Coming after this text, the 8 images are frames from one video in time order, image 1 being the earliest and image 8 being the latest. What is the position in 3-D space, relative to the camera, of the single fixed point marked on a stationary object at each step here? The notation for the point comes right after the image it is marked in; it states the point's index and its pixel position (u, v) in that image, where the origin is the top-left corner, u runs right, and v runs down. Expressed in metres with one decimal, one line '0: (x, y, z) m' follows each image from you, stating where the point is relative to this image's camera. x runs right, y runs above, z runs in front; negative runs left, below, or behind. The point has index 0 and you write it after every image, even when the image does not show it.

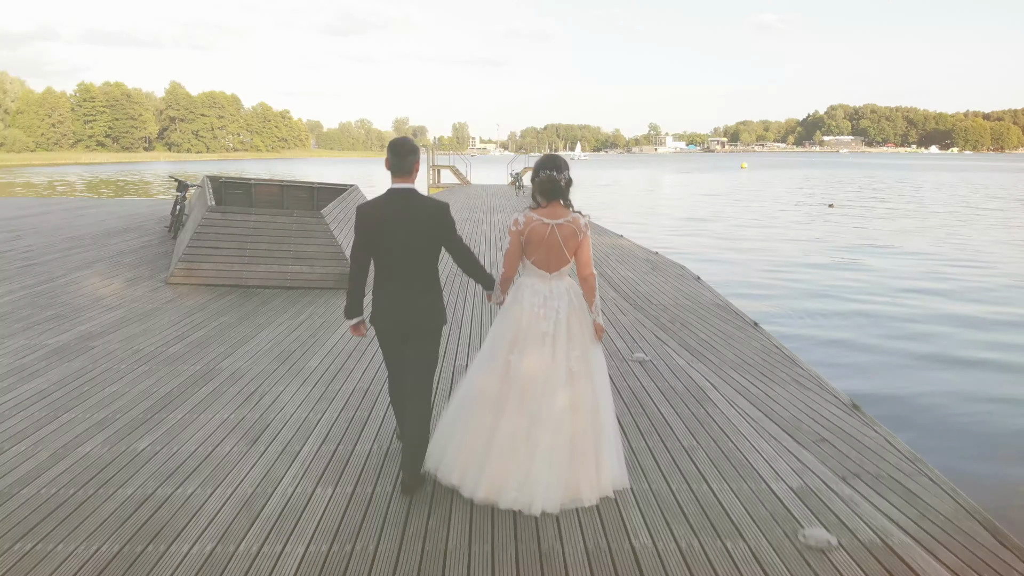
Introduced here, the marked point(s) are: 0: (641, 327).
0: (+0.9, -0.3, +5.5) m
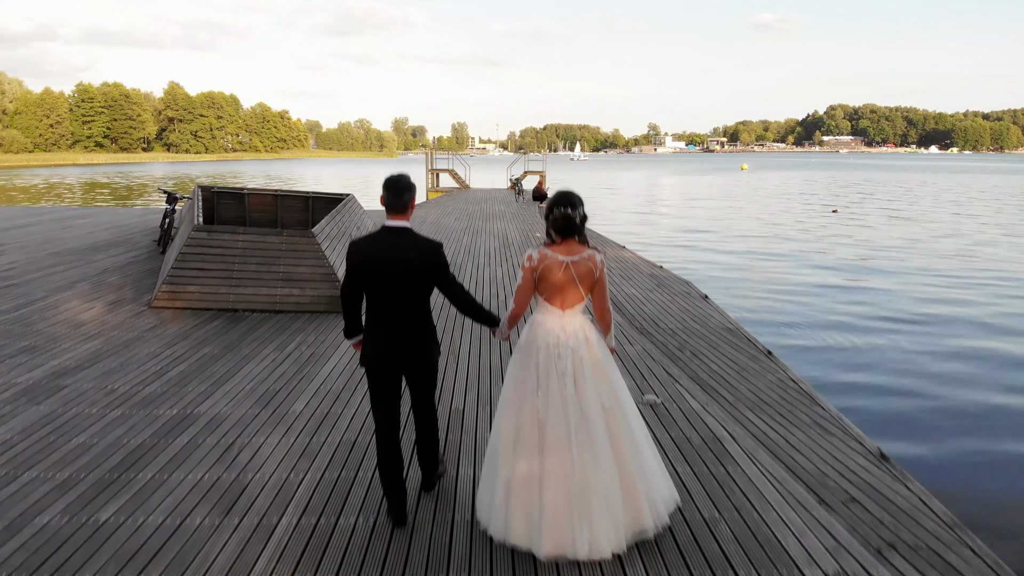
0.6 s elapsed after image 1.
0: (+0.9, -0.5, +5.2) m
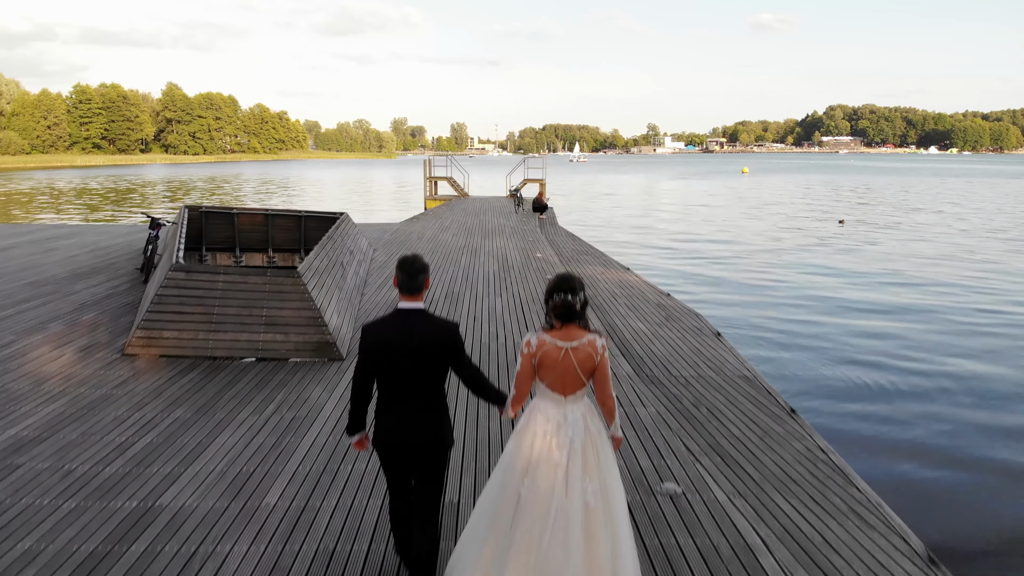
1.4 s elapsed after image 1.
0: (+0.9, -0.8, +4.7) m
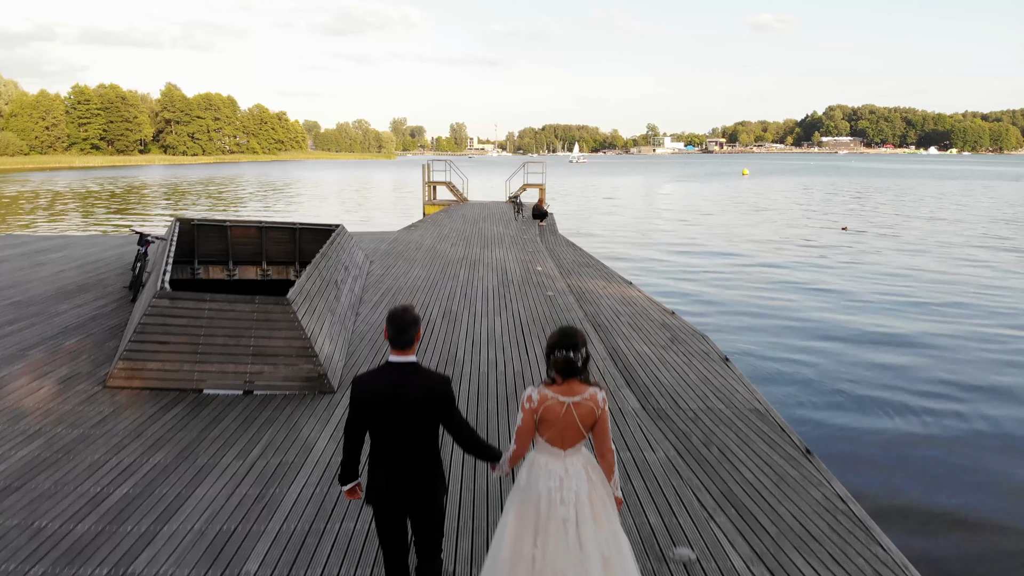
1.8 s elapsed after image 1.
0: (+0.9, -1.1, +4.5) m
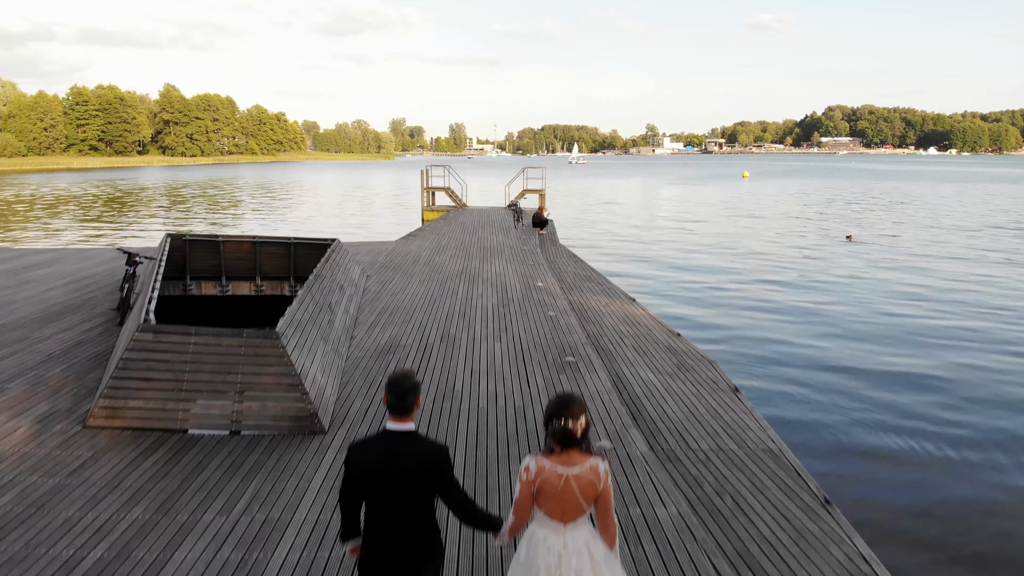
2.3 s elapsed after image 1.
0: (+1.0, -1.3, +4.2) m
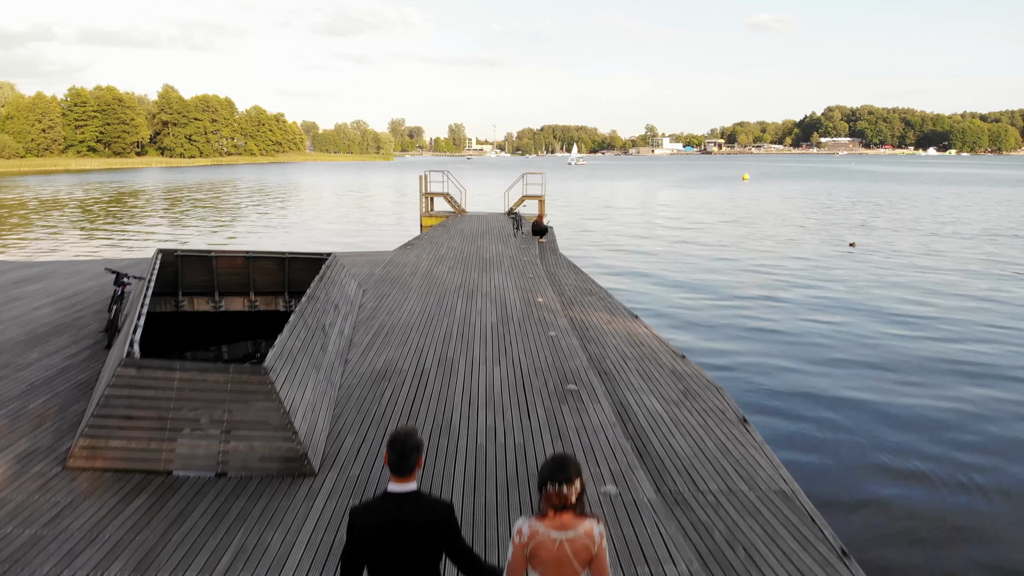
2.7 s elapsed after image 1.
0: (+1.0, -1.5, +3.9) m
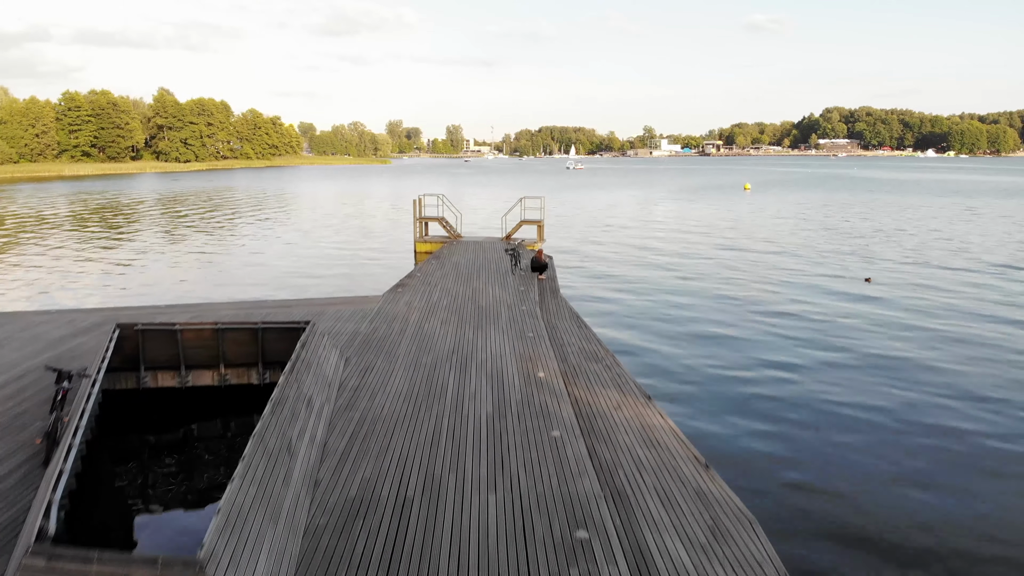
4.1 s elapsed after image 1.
0: (+0.9, -2.5, +2.9) m
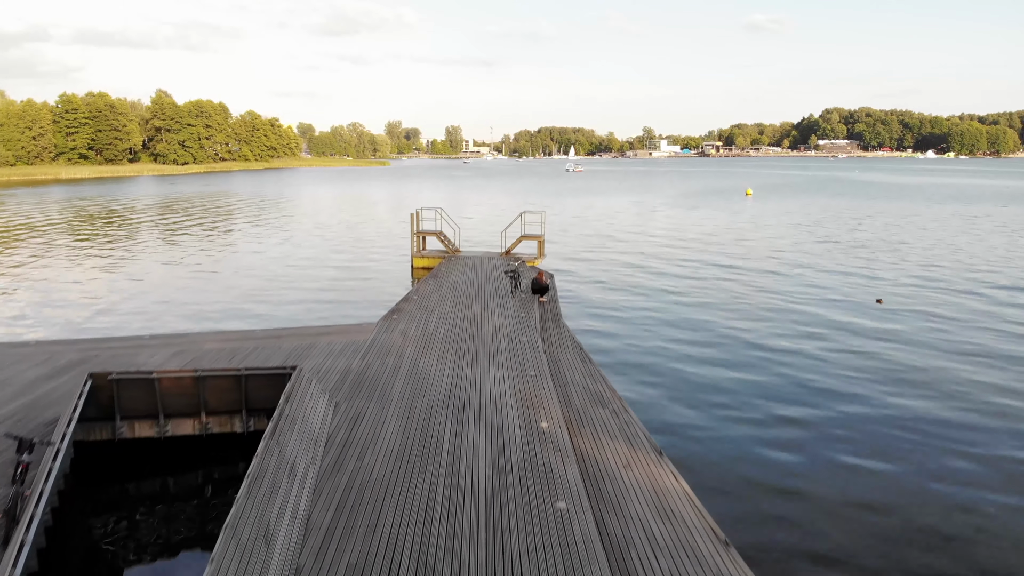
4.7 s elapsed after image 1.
0: (+1.0, -3.1, +2.2) m
